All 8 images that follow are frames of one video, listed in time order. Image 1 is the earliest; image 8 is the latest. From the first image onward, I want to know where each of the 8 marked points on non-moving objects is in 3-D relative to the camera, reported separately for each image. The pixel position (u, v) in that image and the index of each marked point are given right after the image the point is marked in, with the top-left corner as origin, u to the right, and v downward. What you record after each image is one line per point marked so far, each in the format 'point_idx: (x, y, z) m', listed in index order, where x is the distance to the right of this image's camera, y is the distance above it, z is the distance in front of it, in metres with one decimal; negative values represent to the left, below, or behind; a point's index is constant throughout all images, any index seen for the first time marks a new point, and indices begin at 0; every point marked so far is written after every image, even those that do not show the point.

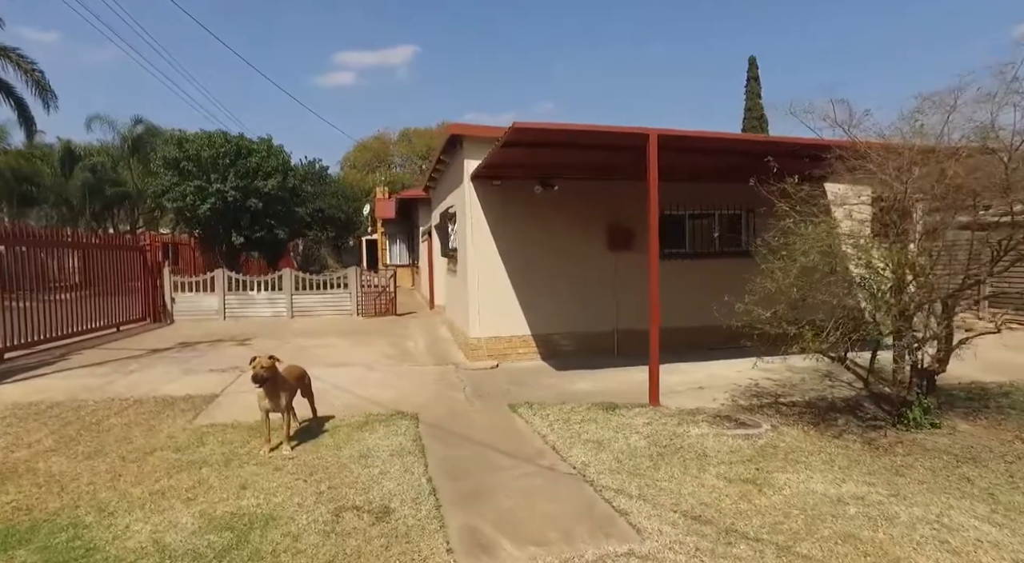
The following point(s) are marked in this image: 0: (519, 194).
0: (+0.1, +1.3, +9.9) m
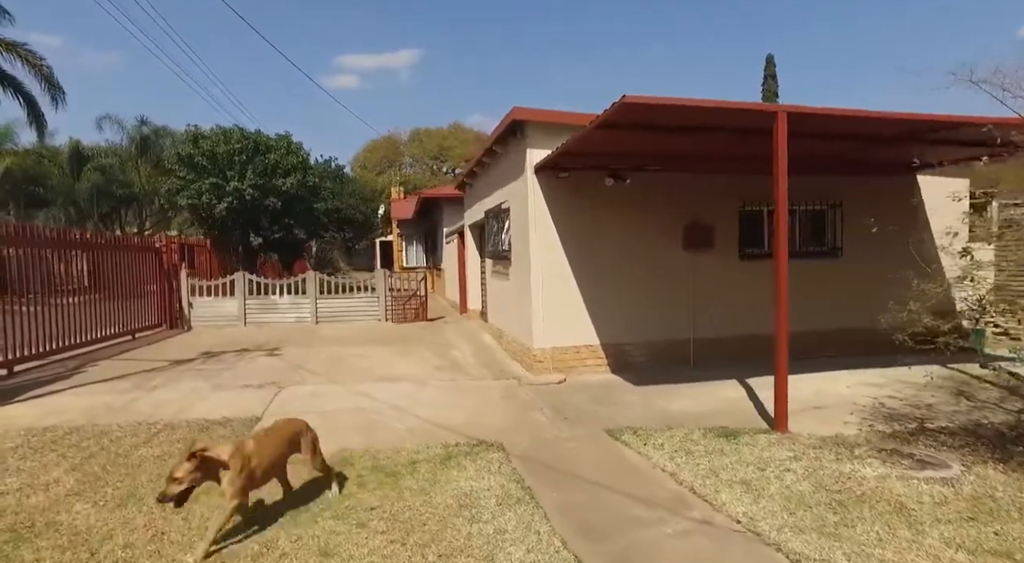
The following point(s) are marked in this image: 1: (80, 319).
0: (+1.1, +1.3, +8.9) m
1: (-7.8, -0.7, +11.5) m
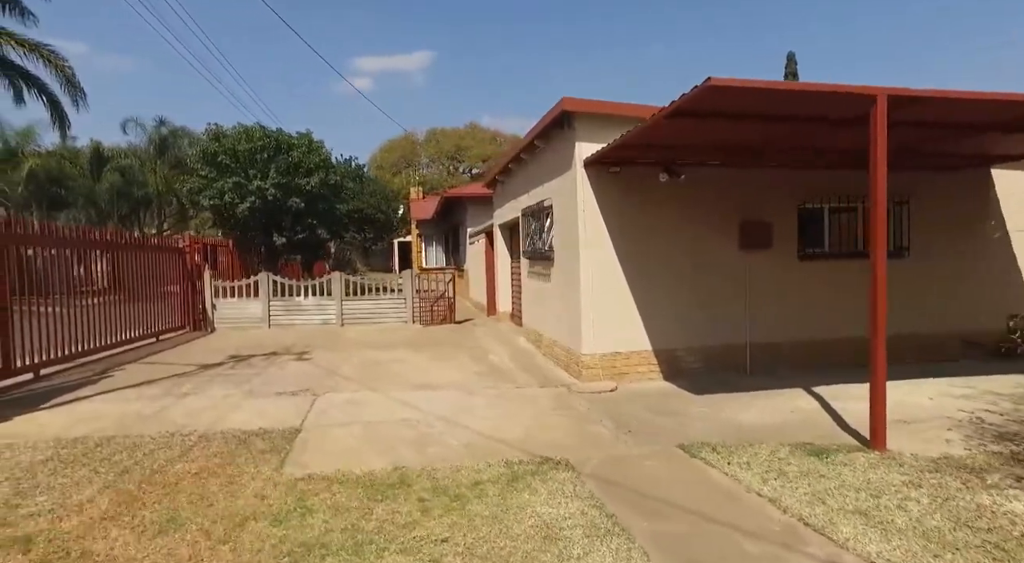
0: (+1.7, +1.3, +8.3) m
1: (-7.2, -0.7, +11.1) m
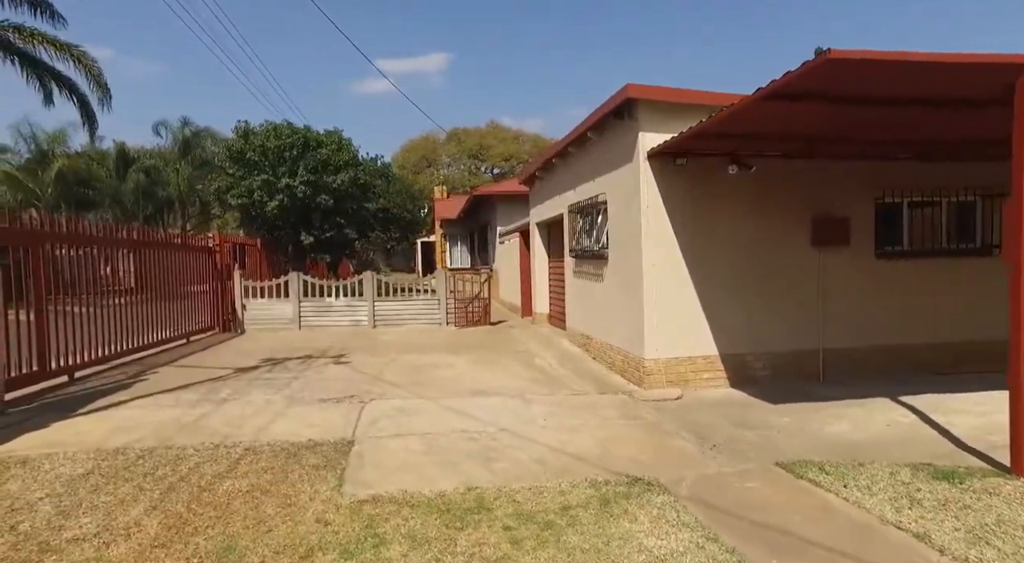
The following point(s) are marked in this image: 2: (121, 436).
0: (+2.4, +1.3, +7.8) m
1: (-6.4, -0.7, +10.8) m
2: (-3.6, -1.4, +5.9) m
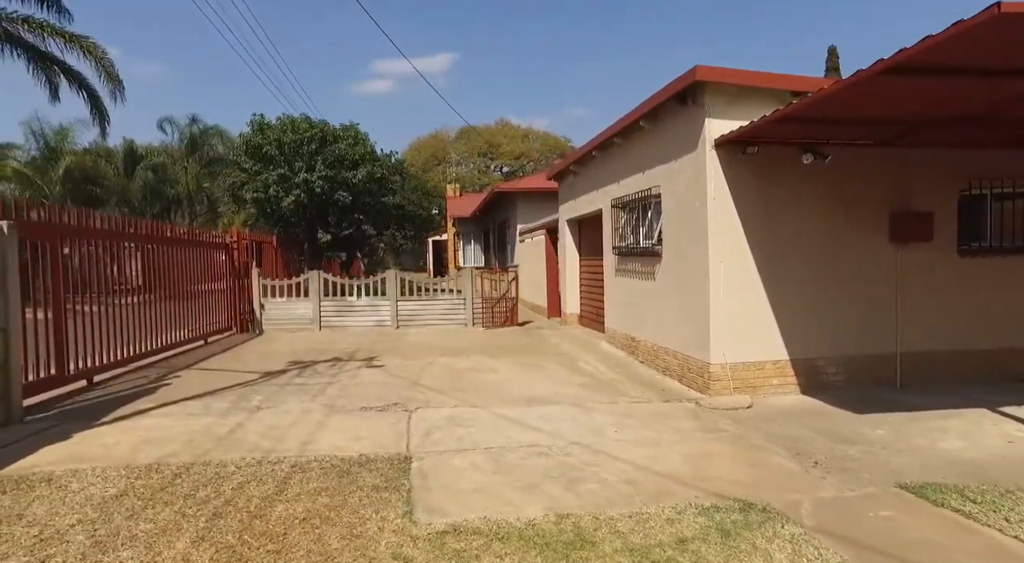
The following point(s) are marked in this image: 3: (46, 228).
0: (+3.0, +1.3, +7.2) m
1: (-5.8, -0.7, +10.2) m
2: (-3.0, -1.4, +5.3) m
3: (-5.4, +0.6, +7.4) m
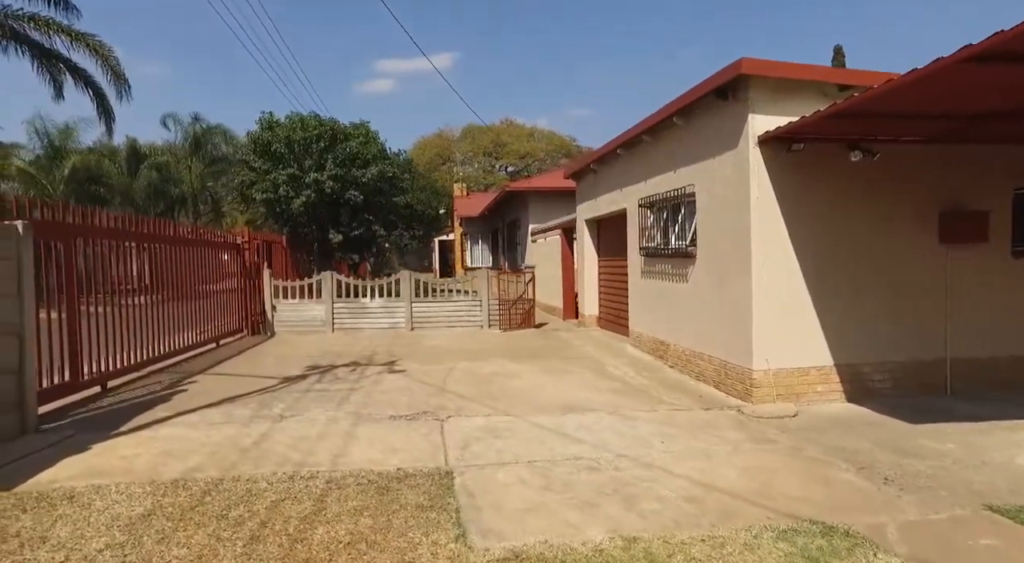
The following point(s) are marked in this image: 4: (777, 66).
0: (+3.3, +1.2, +6.9) m
1: (-5.4, -0.7, +9.9) m
2: (-2.6, -1.4, +5.0) m
3: (-5.1, +0.6, +7.1) m
4: (+2.7, +2.2, +6.5) m
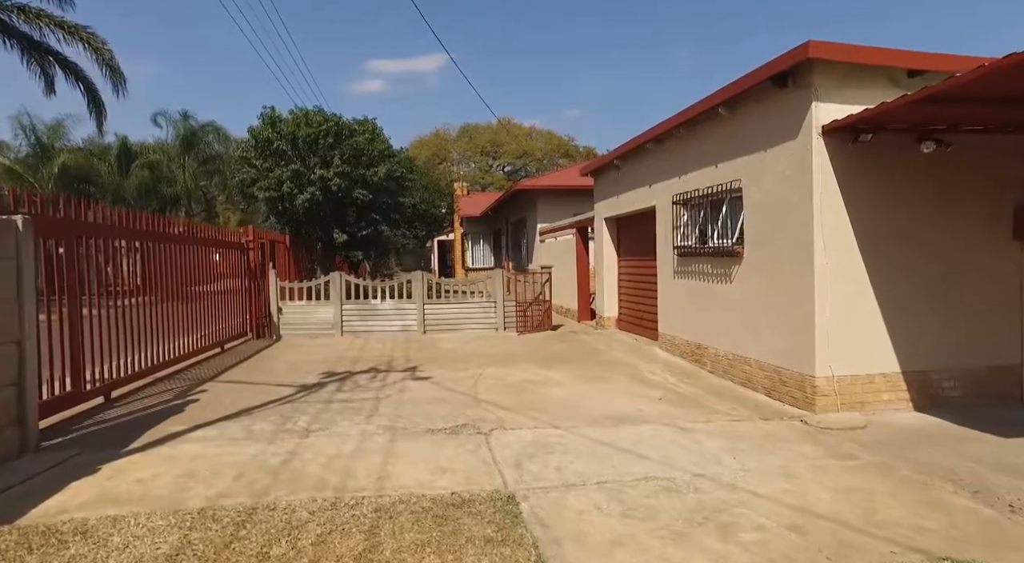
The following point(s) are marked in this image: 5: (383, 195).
0: (+3.8, +1.2, +6.4) m
1: (-5.0, -0.7, +9.3) m
2: (-2.2, -1.4, +4.5) m
3: (-4.6, +0.6, +6.5) m
4: (+3.2, +2.2, +6.0) m
5: (-3.8, +2.5, +18.5) m
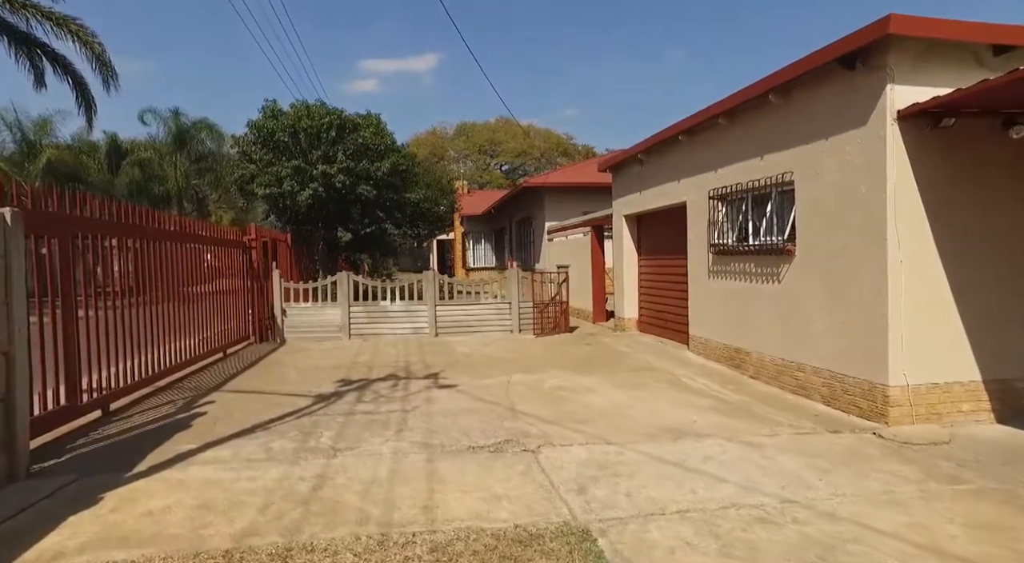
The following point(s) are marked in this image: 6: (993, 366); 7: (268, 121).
0: (+4.2, +1.2, +5.8) m
1: (-4.7, -0.7, +8.6) m
2: (-1.7, -1.5, +3.8) m
3: (-4.2, +0.6, +5.9) m
4: (+3.6, +2.2, +5.5) m
5: (-3.5, +2.5, +17.9) m
6: (+4.5, -0.8, +6.0) m
7: (-6.3, +4.1, +16.4) m
